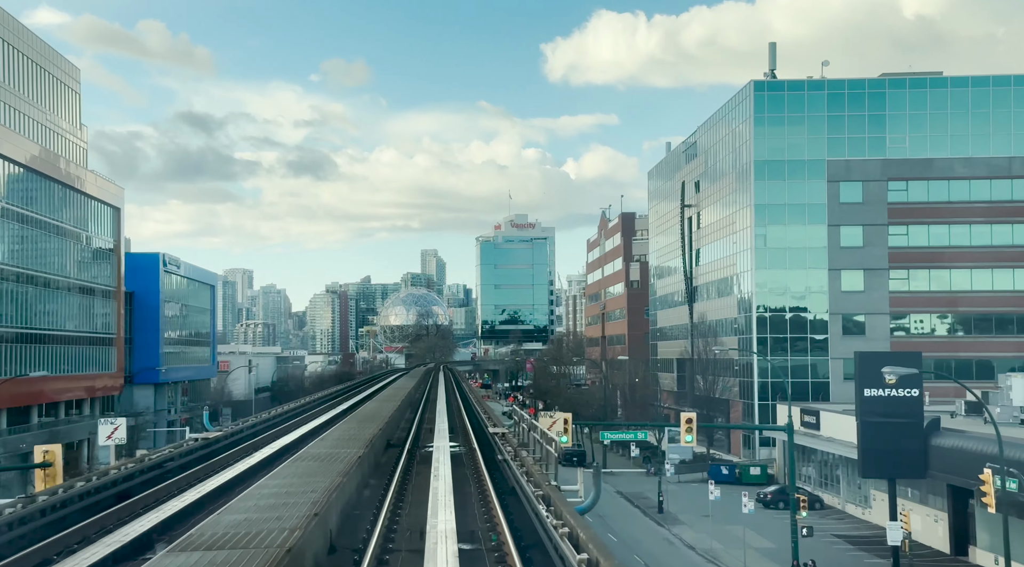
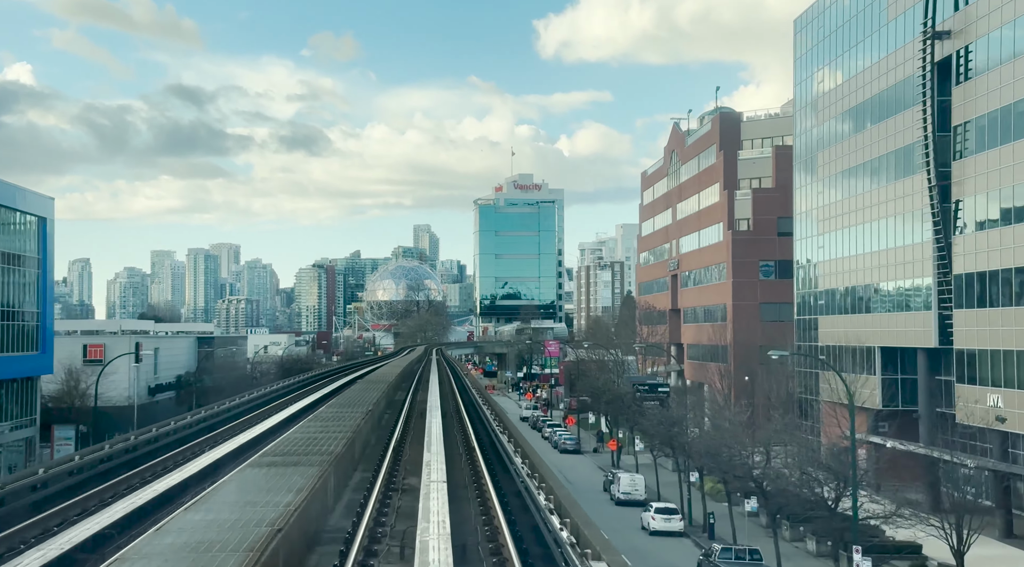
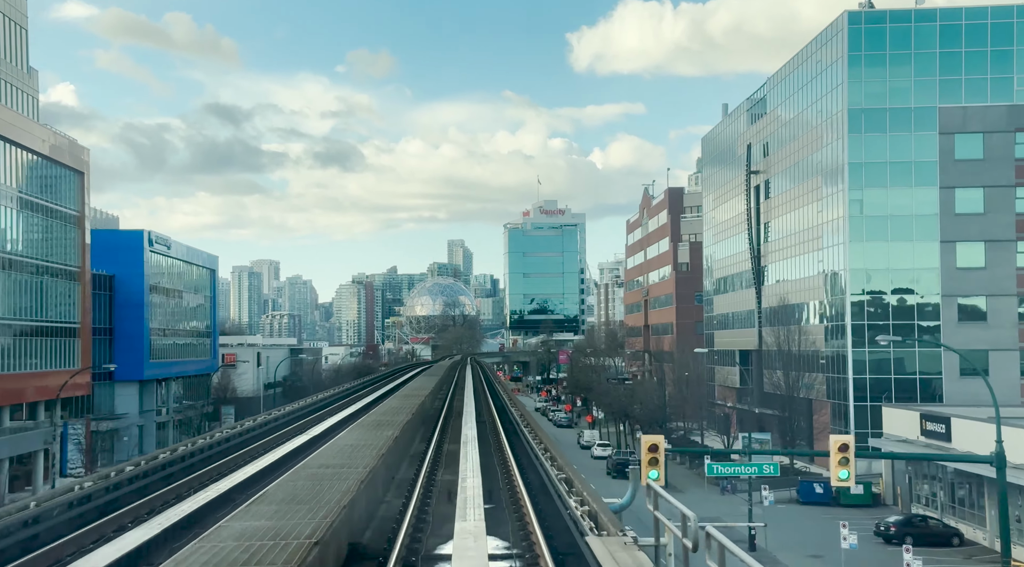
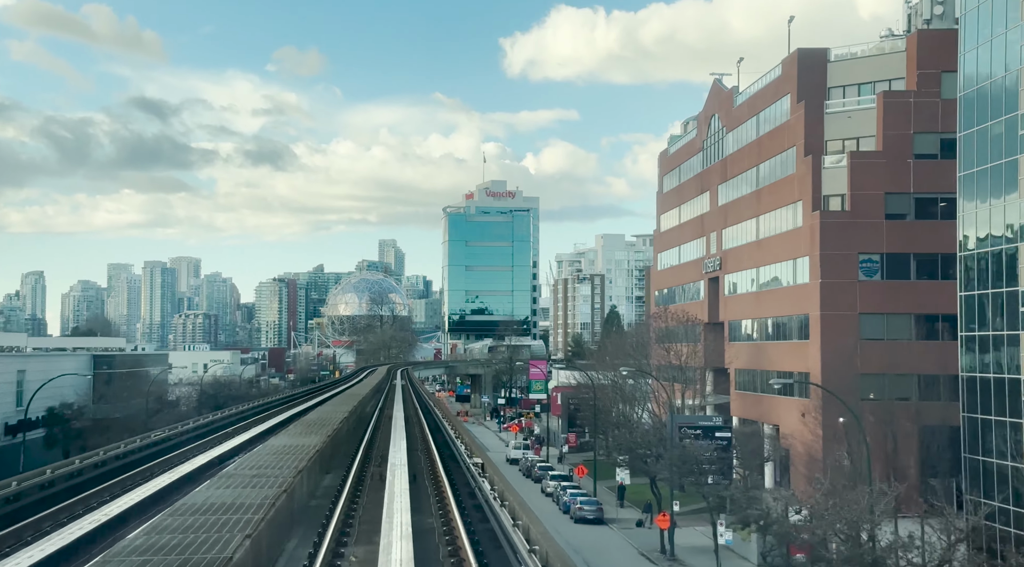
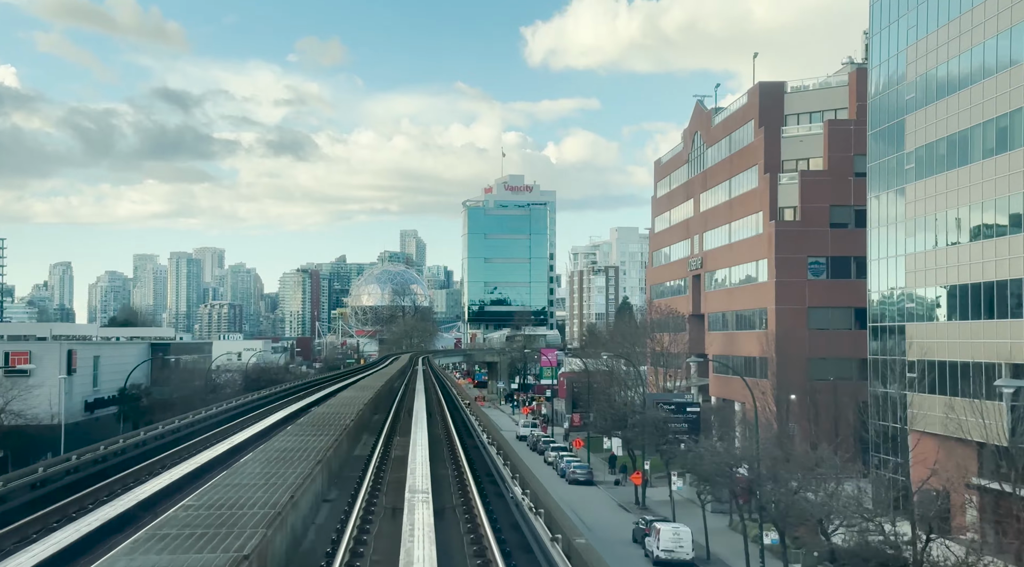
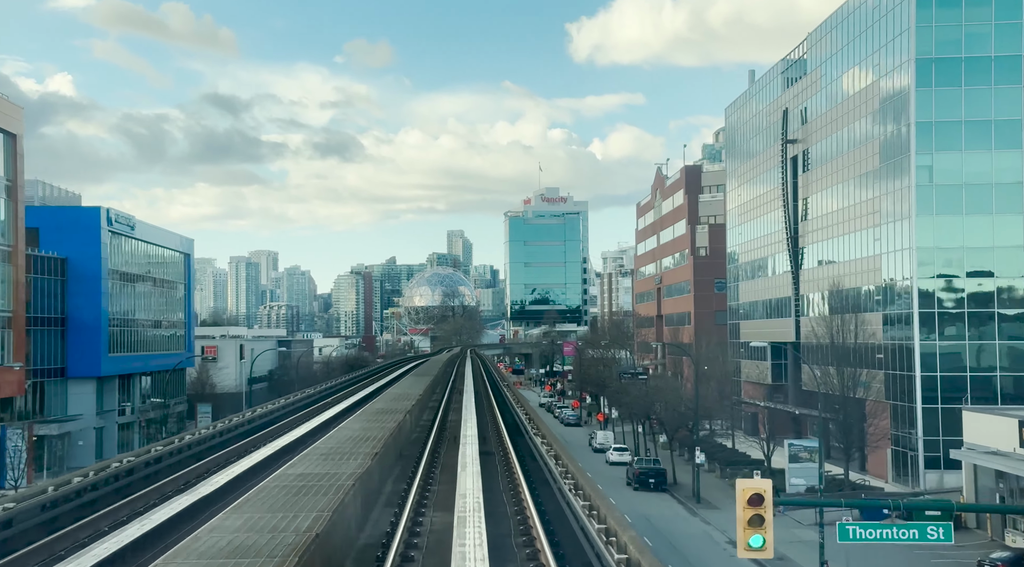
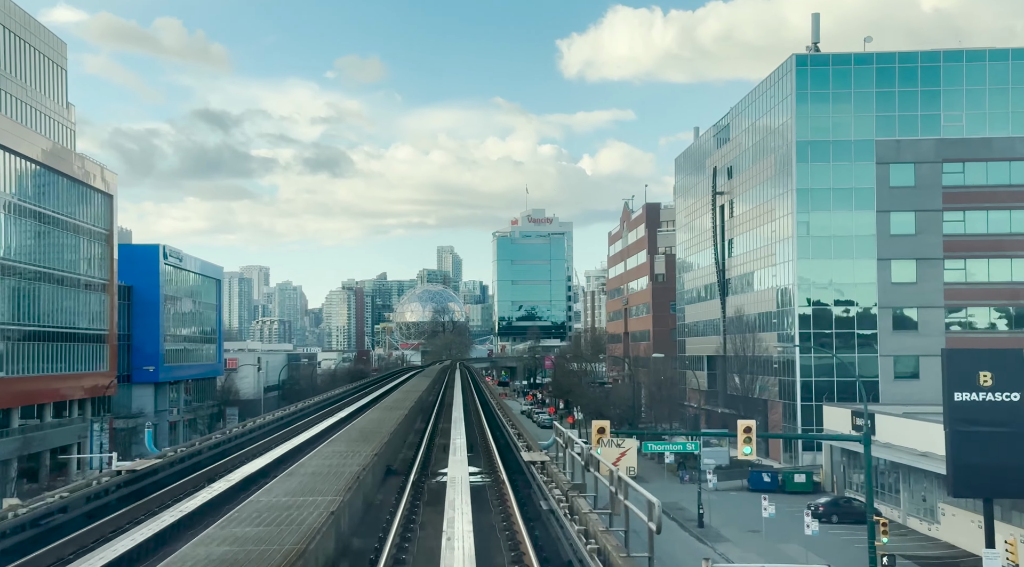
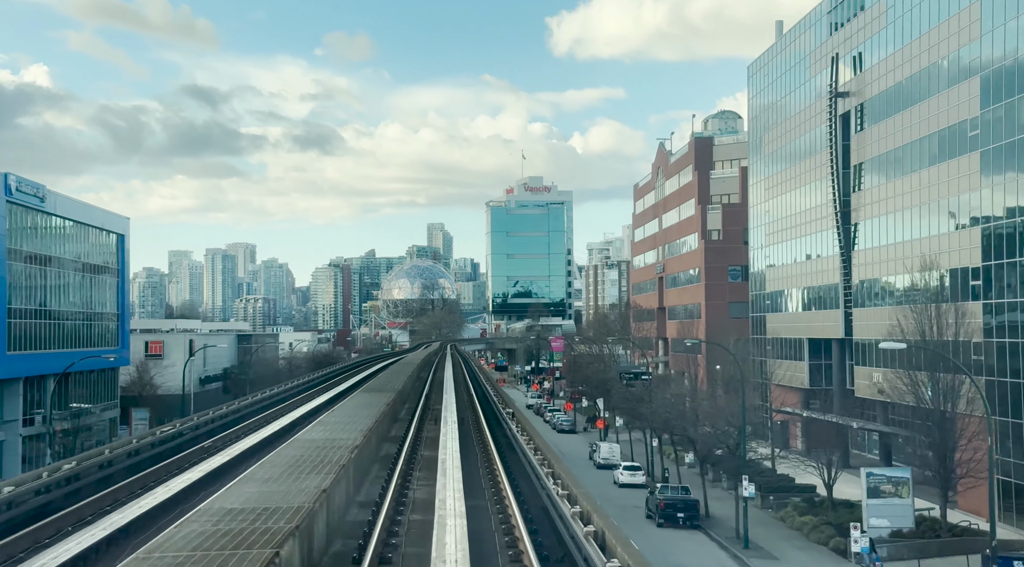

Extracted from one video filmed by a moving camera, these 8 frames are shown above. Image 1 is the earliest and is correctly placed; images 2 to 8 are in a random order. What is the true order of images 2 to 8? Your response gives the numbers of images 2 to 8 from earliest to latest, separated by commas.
7, 3, 6, 8, 2, 5, 4
